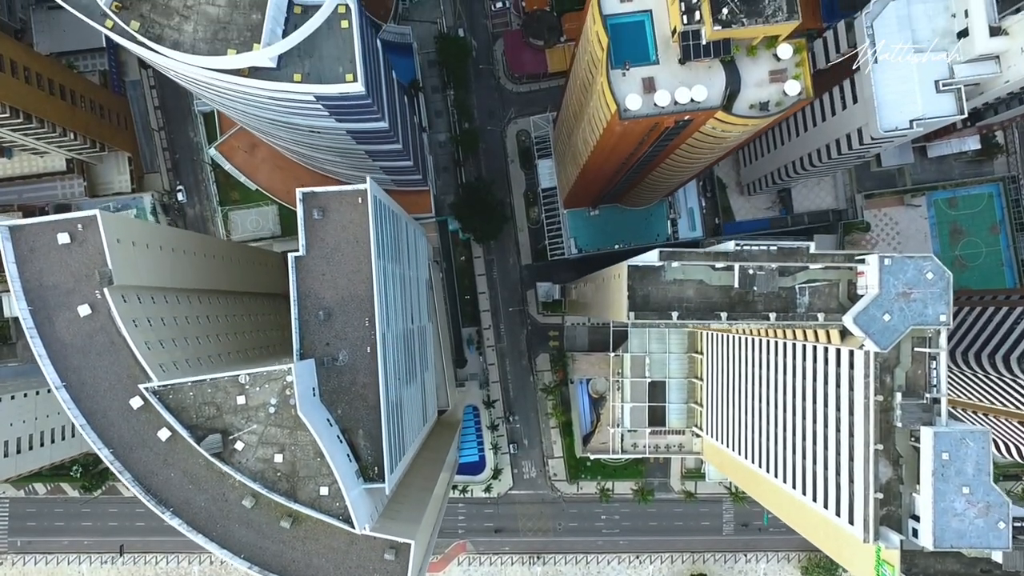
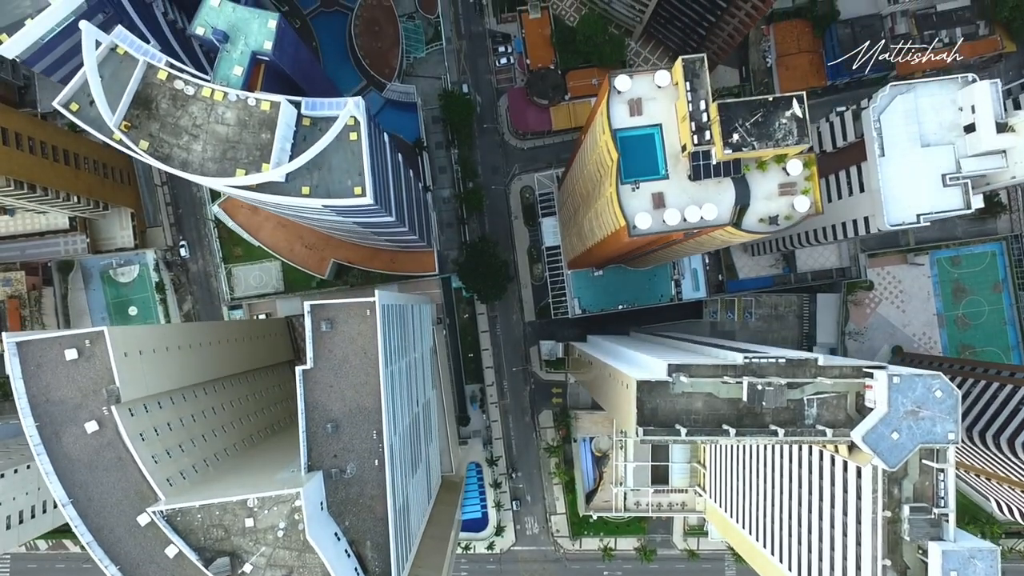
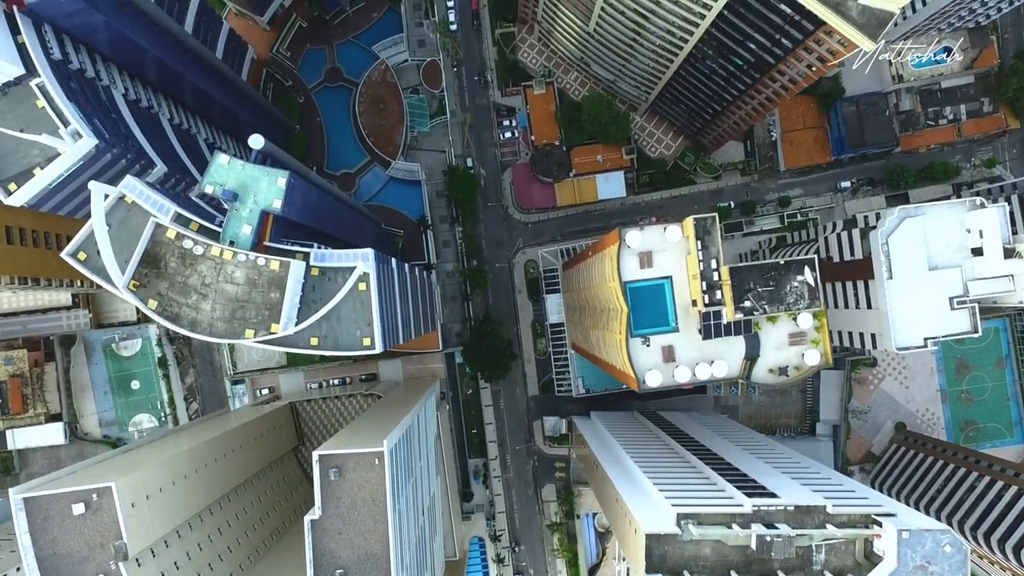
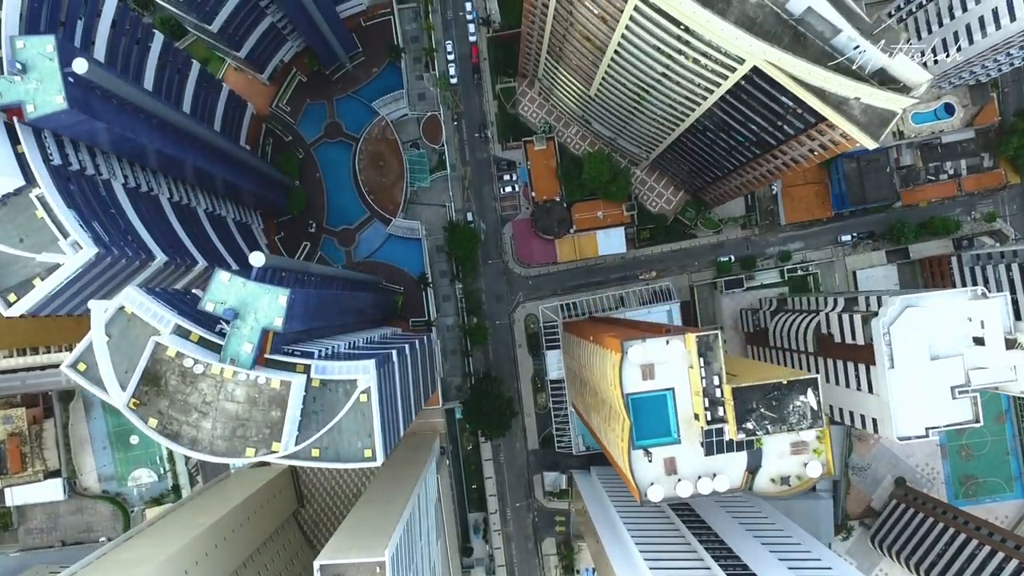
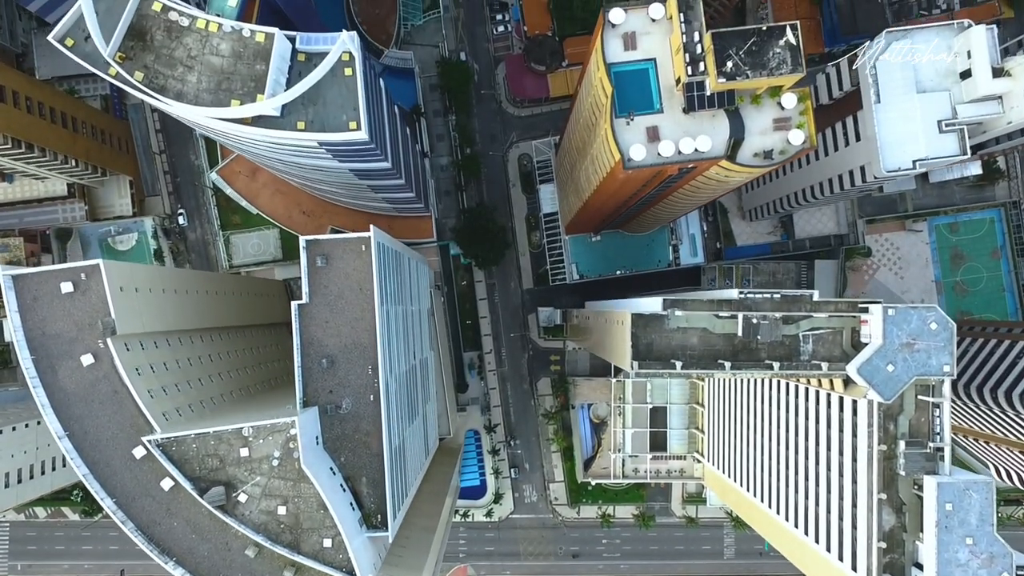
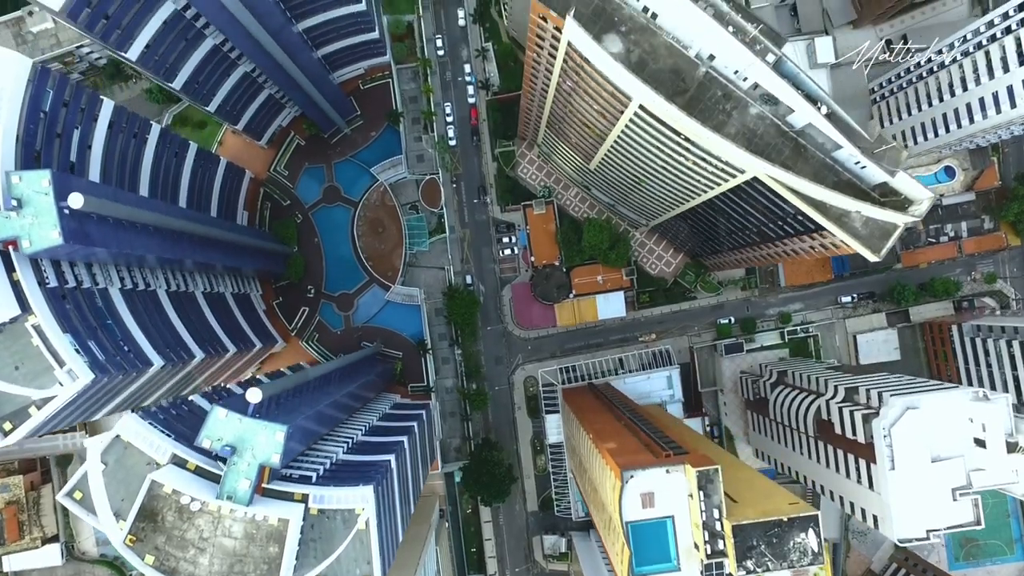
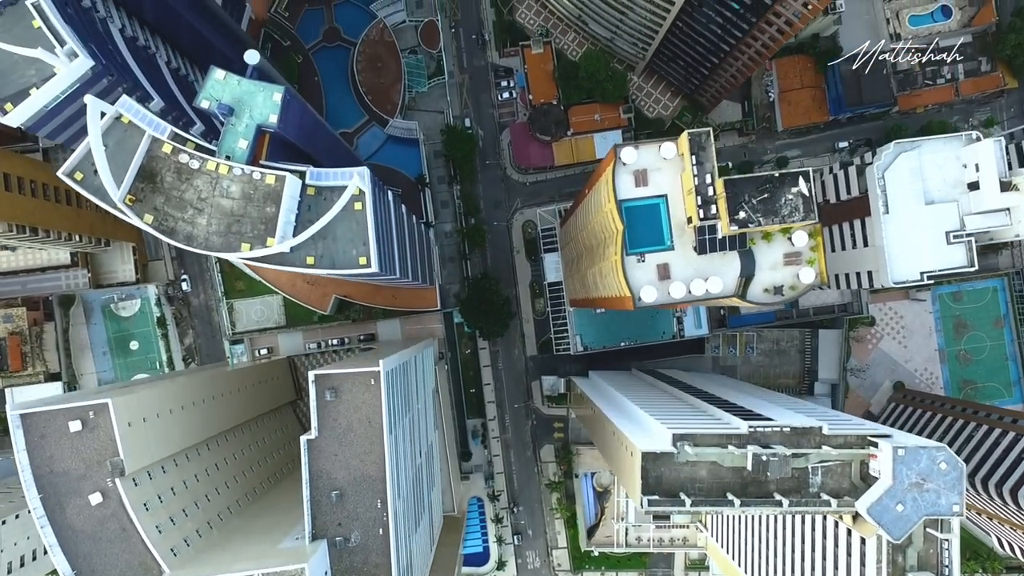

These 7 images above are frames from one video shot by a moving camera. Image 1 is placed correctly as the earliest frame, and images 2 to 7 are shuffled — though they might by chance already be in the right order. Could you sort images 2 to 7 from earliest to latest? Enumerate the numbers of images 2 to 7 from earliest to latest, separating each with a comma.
5, 2, 7, 3, 4, 6
